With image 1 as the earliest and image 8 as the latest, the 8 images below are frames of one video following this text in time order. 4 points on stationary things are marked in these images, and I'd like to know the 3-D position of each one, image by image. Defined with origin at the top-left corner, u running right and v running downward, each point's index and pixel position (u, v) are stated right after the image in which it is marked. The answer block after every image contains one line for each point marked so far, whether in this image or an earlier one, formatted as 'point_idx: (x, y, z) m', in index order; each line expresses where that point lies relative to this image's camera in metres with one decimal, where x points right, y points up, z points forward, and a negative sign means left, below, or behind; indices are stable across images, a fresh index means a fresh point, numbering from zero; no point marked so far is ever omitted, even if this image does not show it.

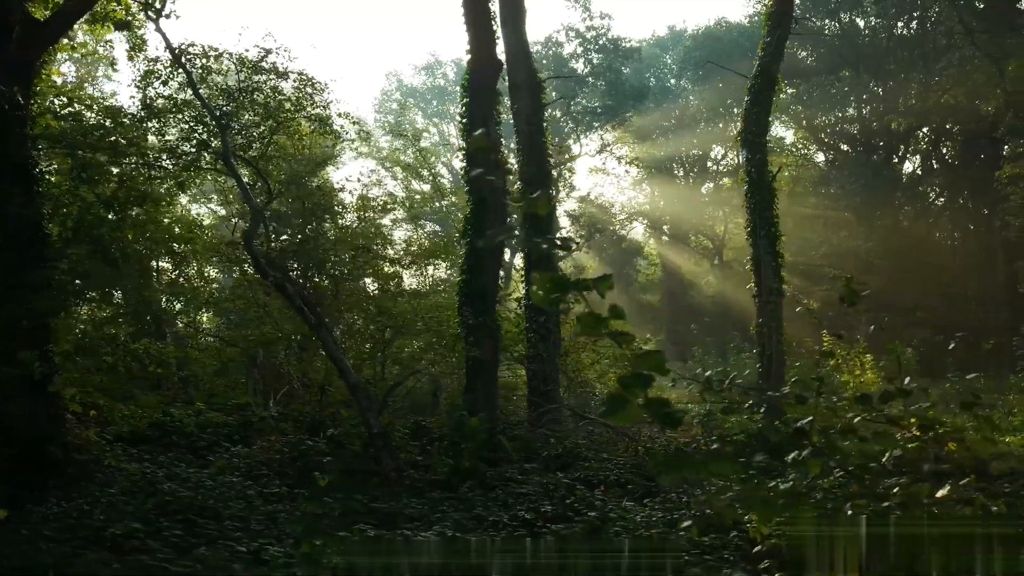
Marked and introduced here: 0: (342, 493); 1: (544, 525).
0: (-1.8, -2.2, +10.4) m
1: (+0.3, -2.1, +8.5) m
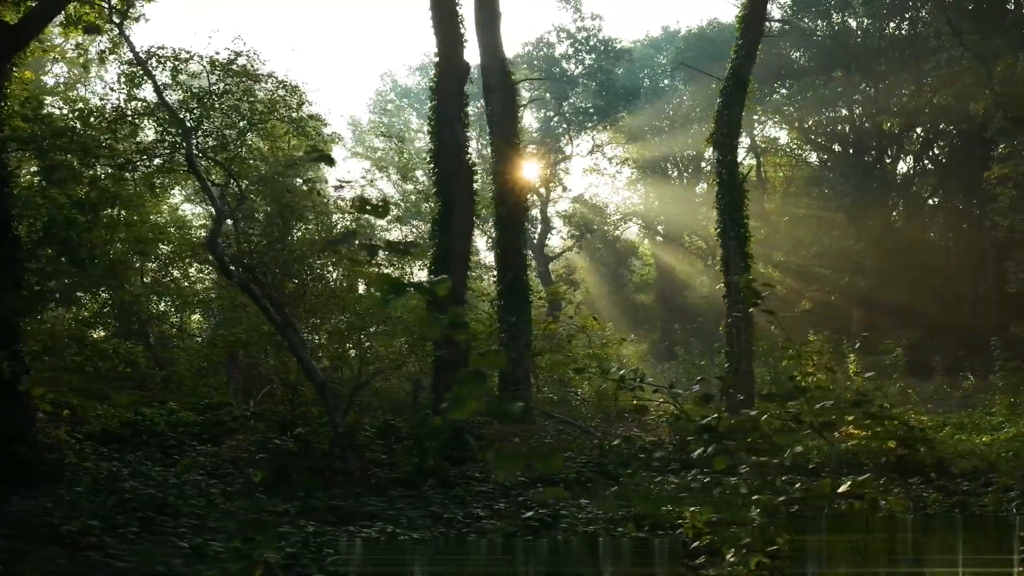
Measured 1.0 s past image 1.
0: (-2.3, -2.2, +10.5) m
1: (-0.1, -2.1, +8.6) m
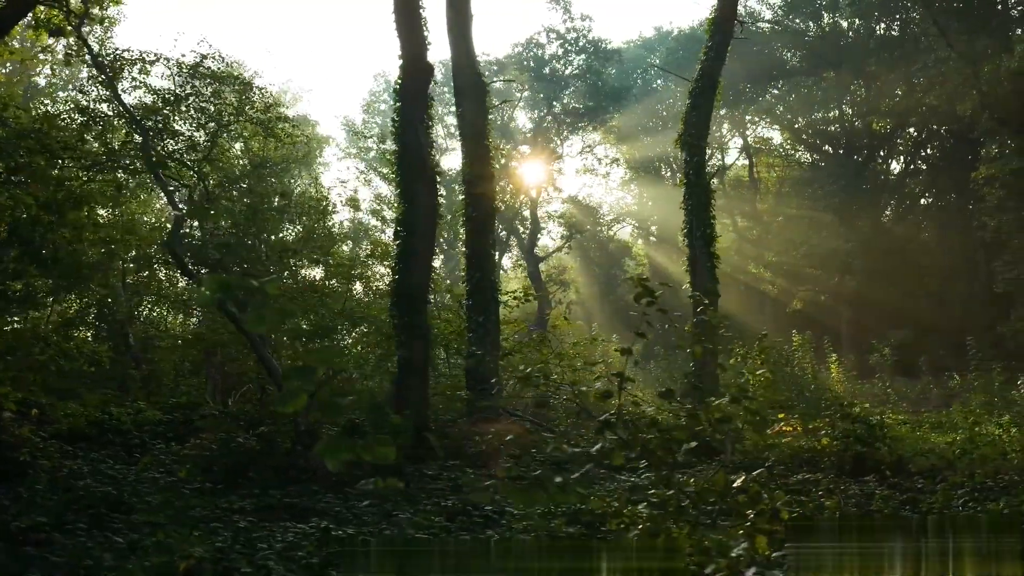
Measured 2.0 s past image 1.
0: (-2.8, -2.2, +10.6) m
1: (-0.6, -2.1, +8.7) m
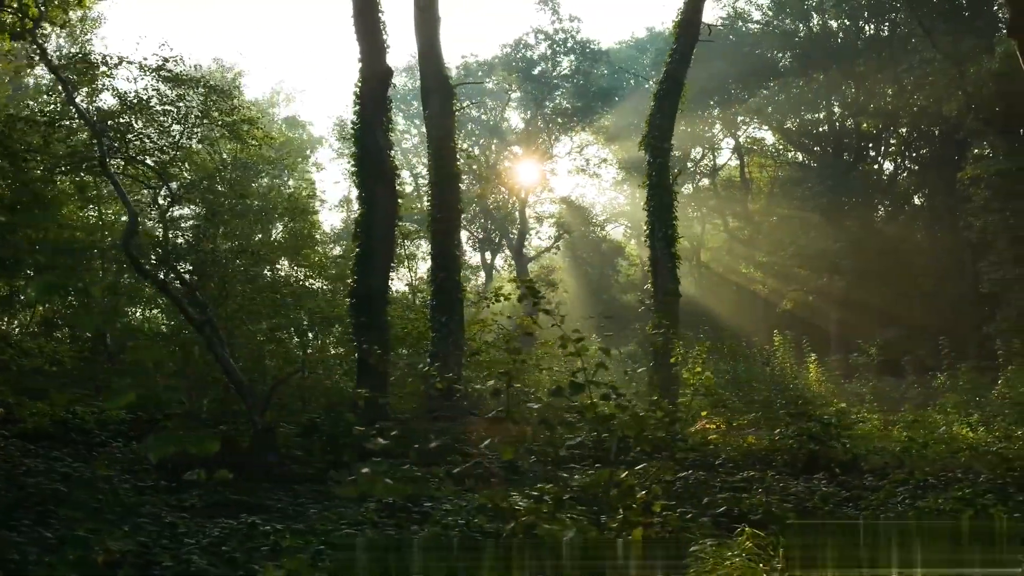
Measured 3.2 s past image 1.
0: (-3.3, -2.2, +10.8) m
1: (-1.2, -2.1, +8.9) m
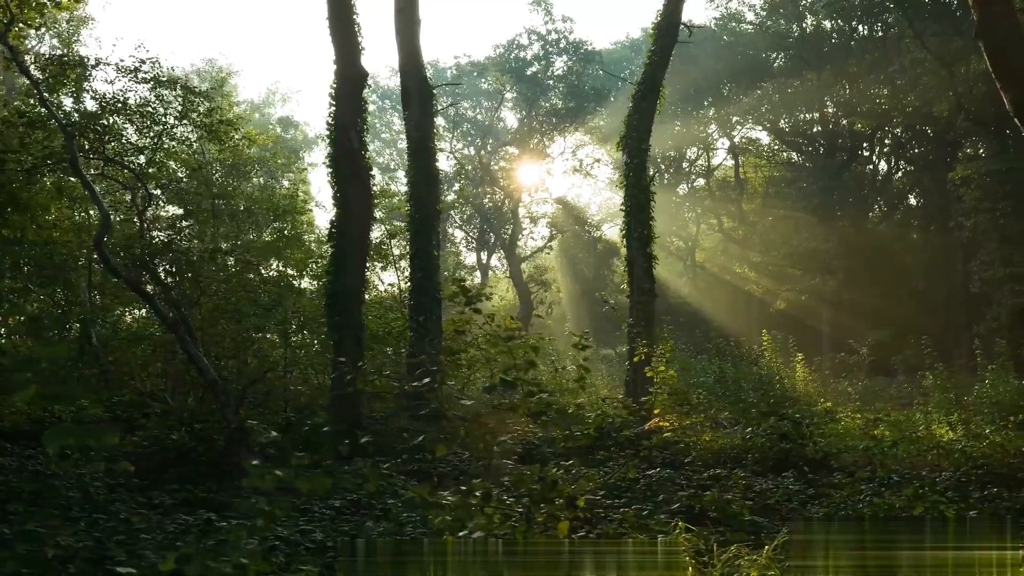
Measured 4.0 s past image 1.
0: (-3.7, -2.2, +10.9) m
1: (-1.6, -2.1, +9.0) m
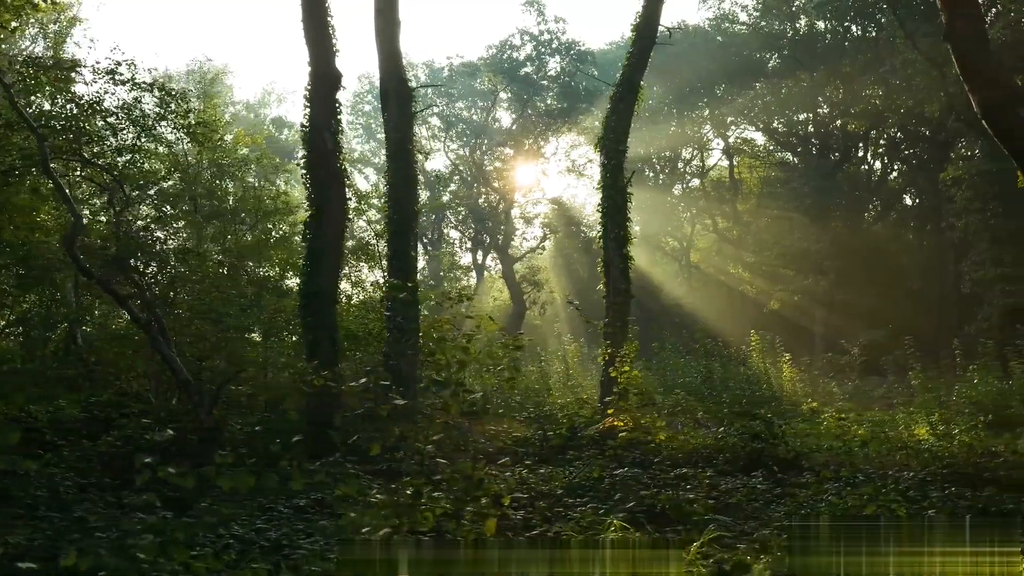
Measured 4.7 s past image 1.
0: (-4.1, -2.2, +11.0) m
1: (-1.9, -2.1, +9.1) m
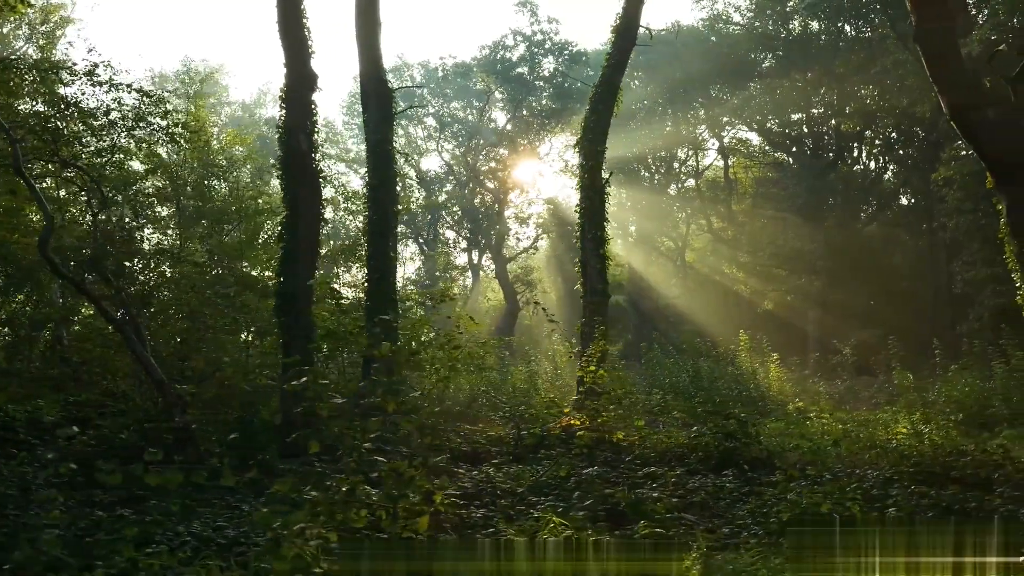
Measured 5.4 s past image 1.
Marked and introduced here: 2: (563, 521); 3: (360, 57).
0: (-4.4, -2.2, +11.0) m
1: (-2.3, -2.1, +9.1) m
2: (+0.5, -2.0, +8.6) m
3: (-2.7, +4.0, +17.0) m
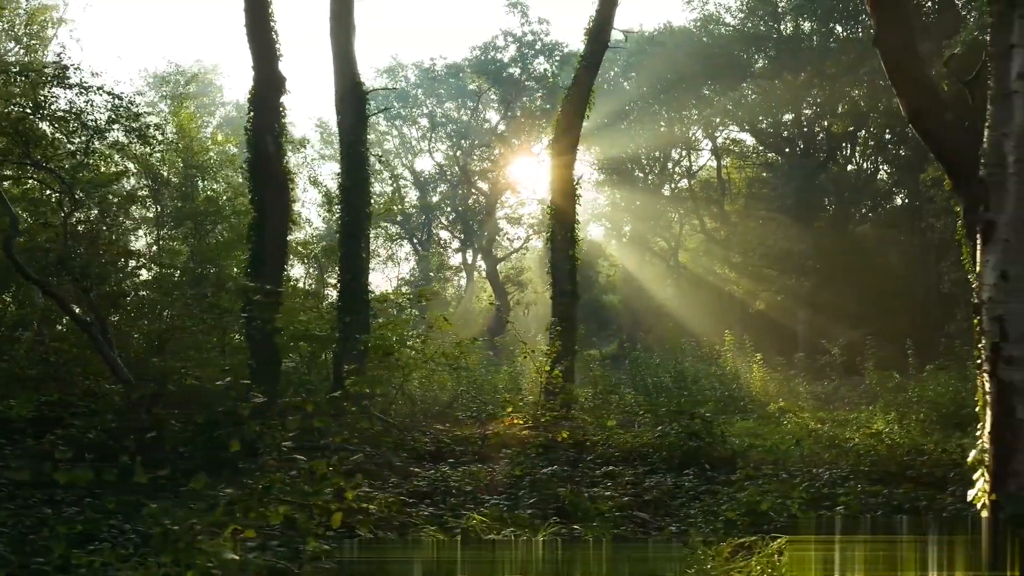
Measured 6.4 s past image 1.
0: (-4.9, -2.2, +11.2) m
1: (-2.8, -2.1, +9.3) m
2: (0.0, -2.1, +8.7) m
3: (-3.2, +4.0, +17.1) m
